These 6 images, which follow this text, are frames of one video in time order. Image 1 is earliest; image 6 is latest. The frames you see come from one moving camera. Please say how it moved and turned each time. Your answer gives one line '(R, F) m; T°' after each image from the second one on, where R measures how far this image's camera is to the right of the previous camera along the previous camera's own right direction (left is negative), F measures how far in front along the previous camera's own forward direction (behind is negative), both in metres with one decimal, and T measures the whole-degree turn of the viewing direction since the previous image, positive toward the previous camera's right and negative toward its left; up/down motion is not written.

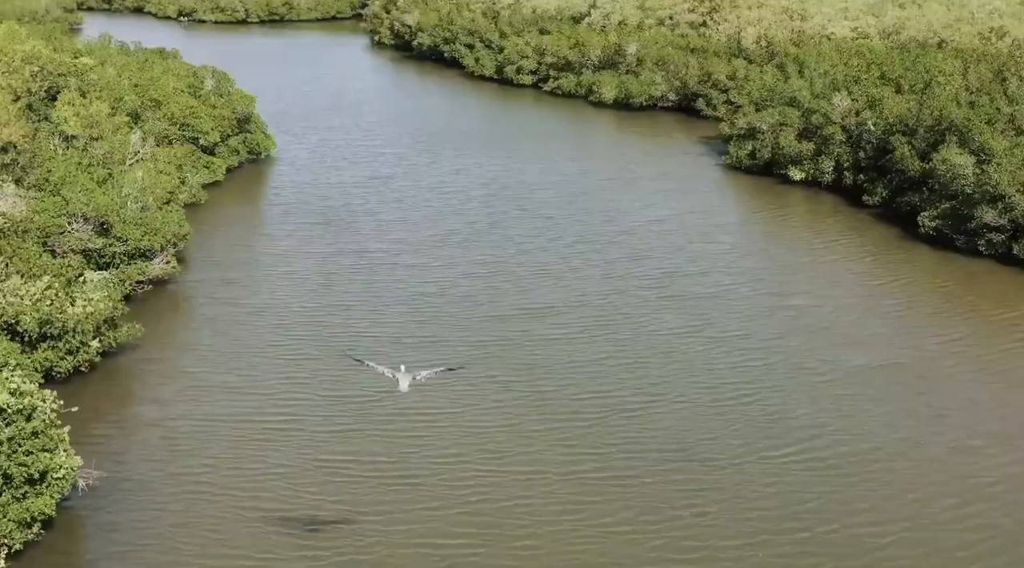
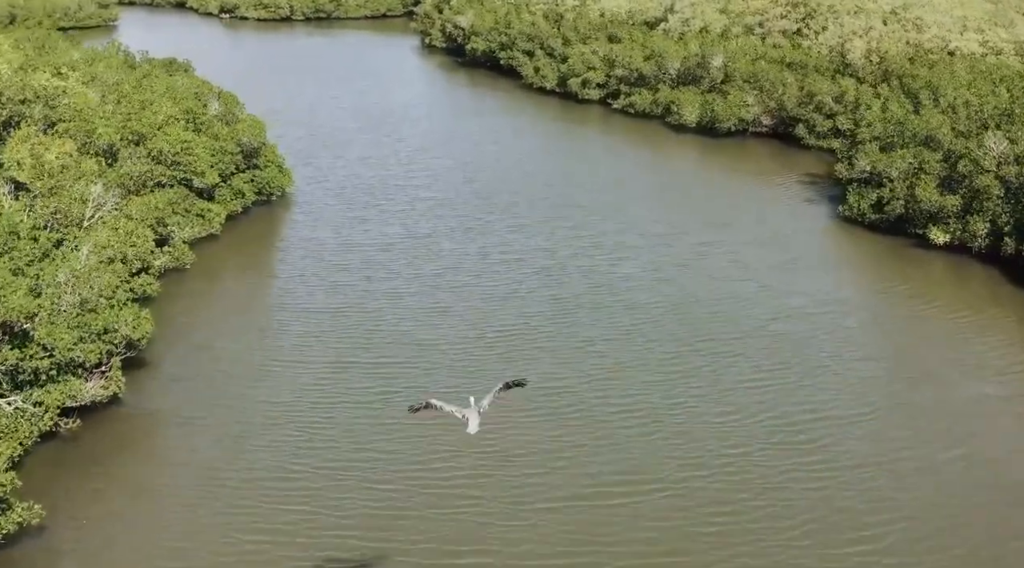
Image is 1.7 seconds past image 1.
(-0.4, +14.2) m; -2°
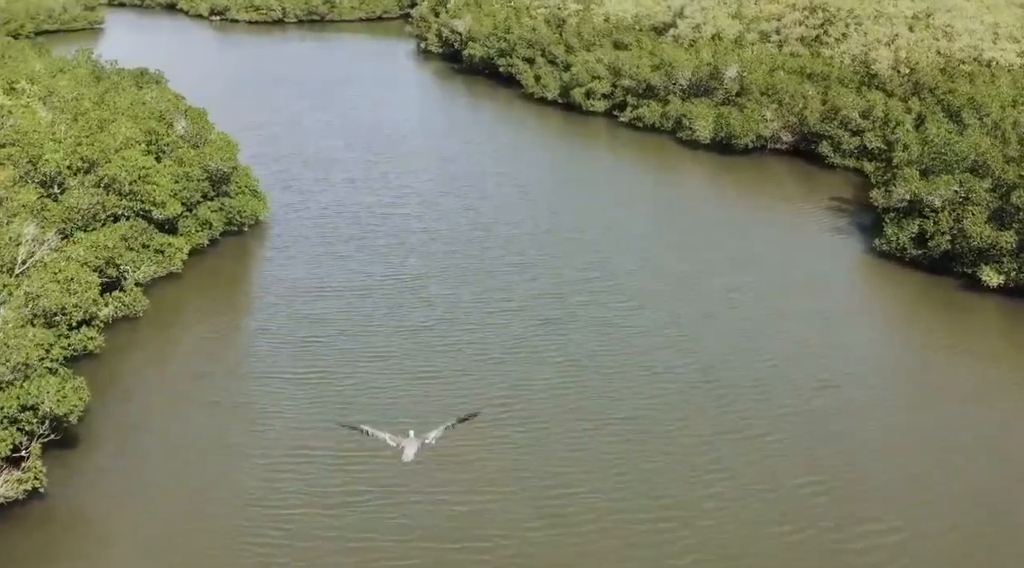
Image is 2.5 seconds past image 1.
(+0.1, +6.4) m; 0°
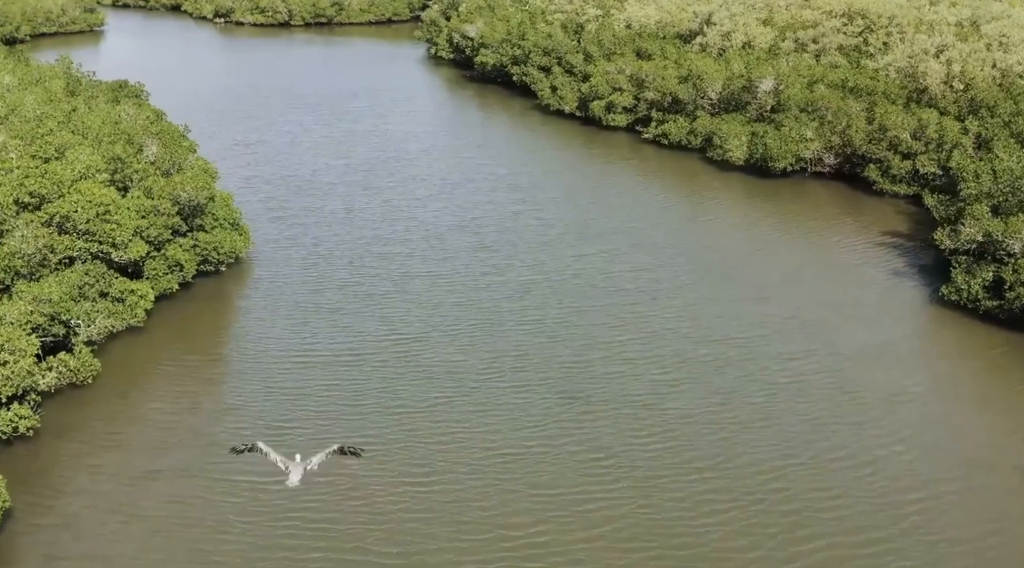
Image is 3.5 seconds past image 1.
(0.0, +7.0) m; -1°
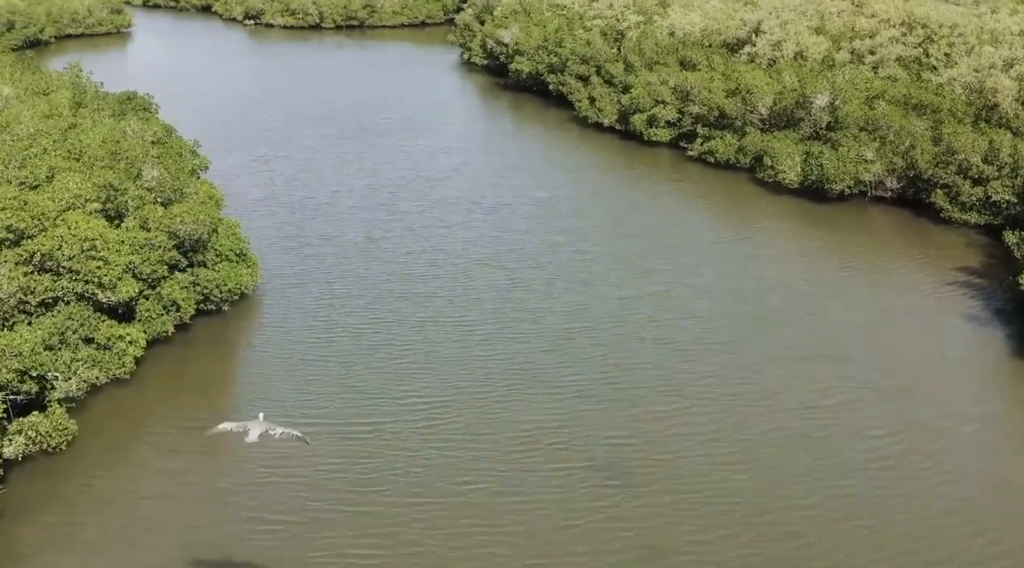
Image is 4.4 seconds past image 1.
(0.0, +5.1) m; -1°
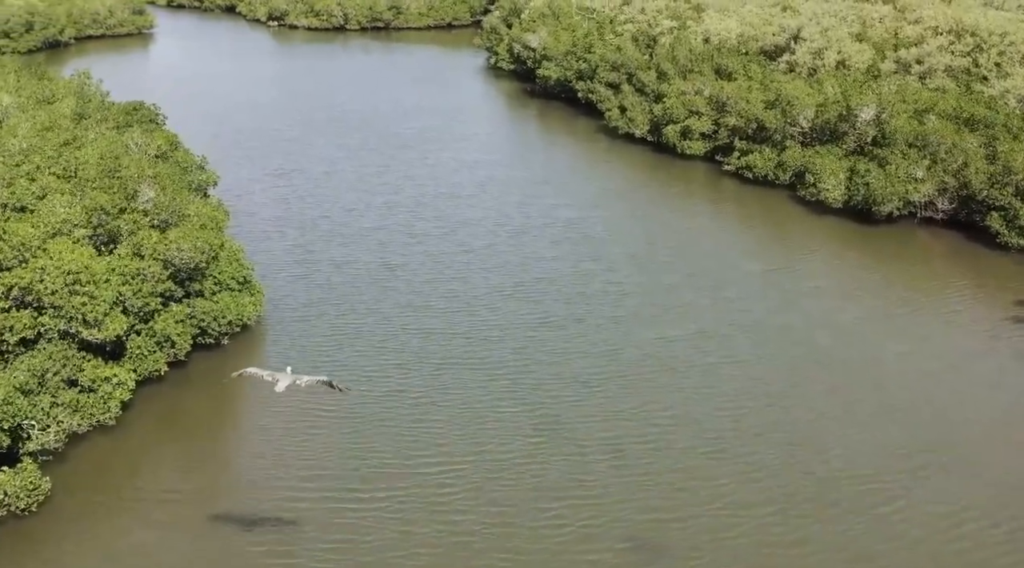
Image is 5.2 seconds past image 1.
(+0.1, +3.7) m; -1°
